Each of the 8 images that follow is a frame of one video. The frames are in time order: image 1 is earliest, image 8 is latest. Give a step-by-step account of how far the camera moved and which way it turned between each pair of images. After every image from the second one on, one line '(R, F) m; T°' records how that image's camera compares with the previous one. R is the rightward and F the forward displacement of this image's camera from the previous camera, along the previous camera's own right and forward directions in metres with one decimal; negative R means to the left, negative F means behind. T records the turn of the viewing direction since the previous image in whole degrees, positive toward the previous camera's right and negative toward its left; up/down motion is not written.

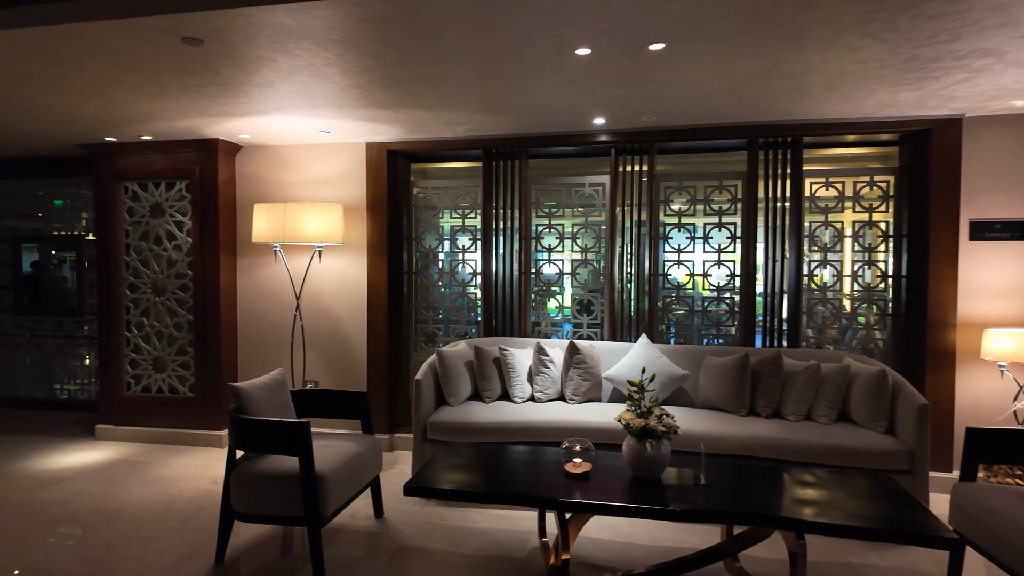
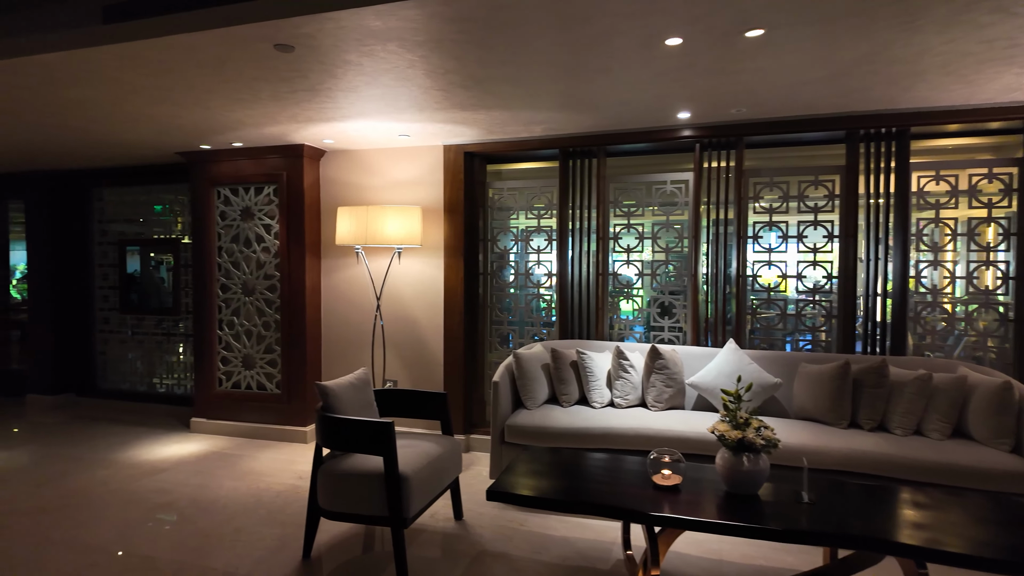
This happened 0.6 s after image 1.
(-0.1, +0.1) m; -6°
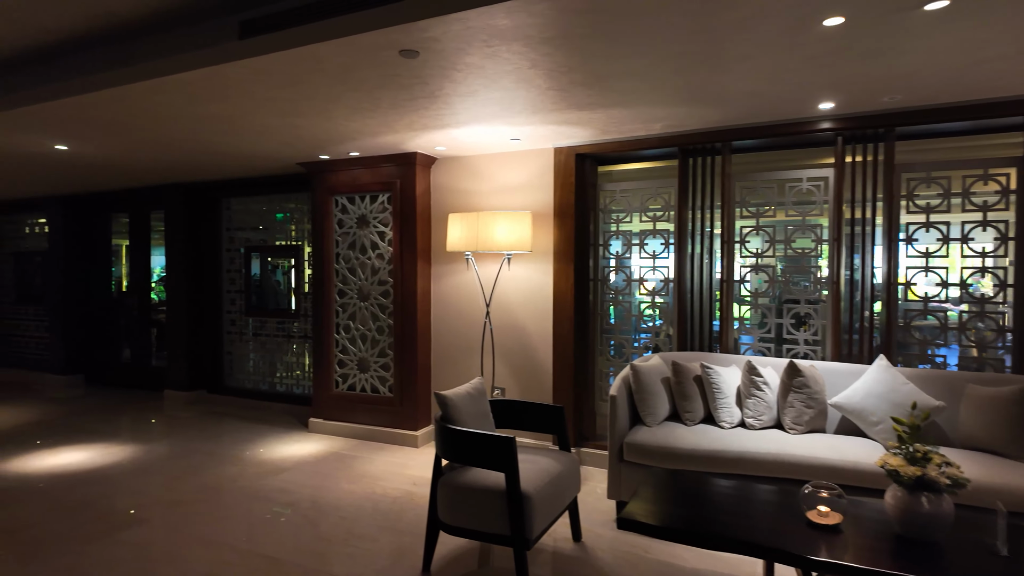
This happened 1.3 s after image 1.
(-0.2, +0.1) m; -9°
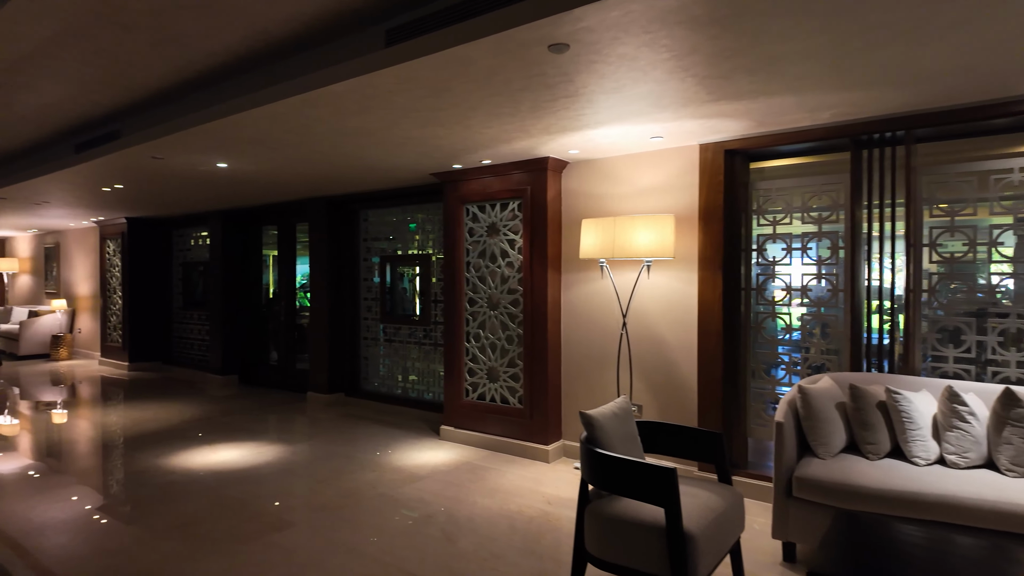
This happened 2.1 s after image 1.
(-0.2, +0.2) m; -11°
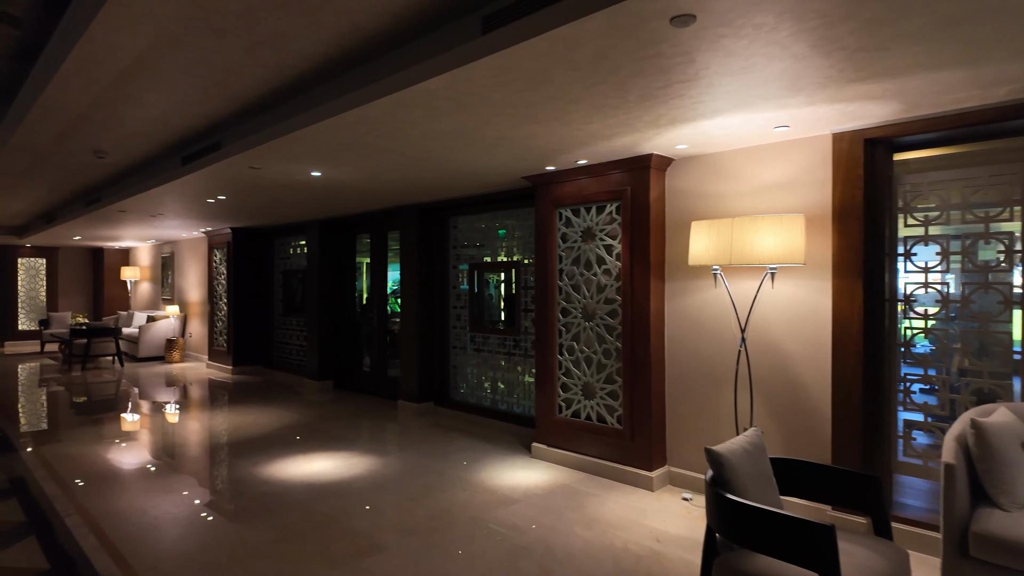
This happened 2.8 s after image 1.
(-0.1, +0.3) m; -8°
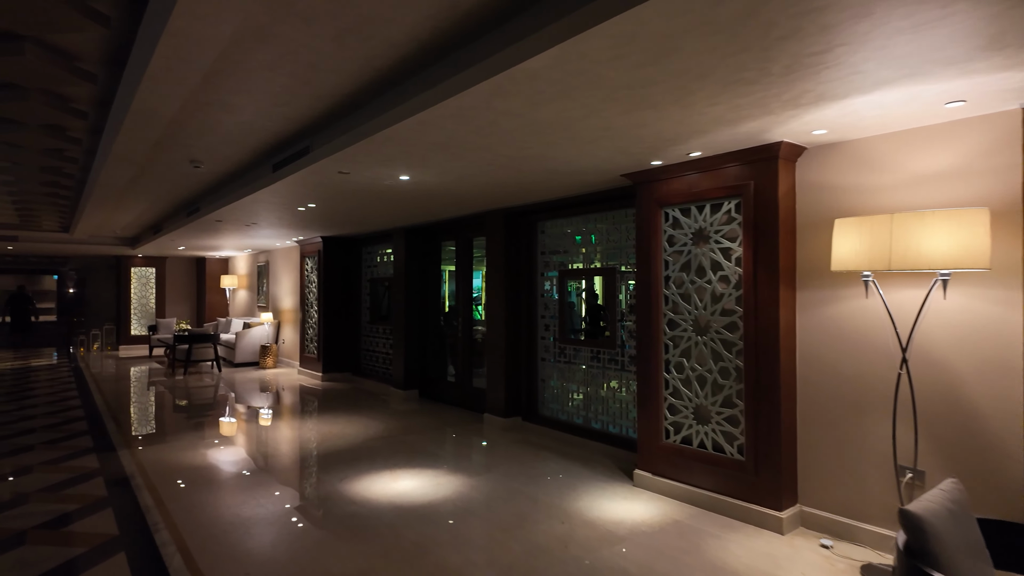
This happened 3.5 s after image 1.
(-0.1, +0.4) m; -8°
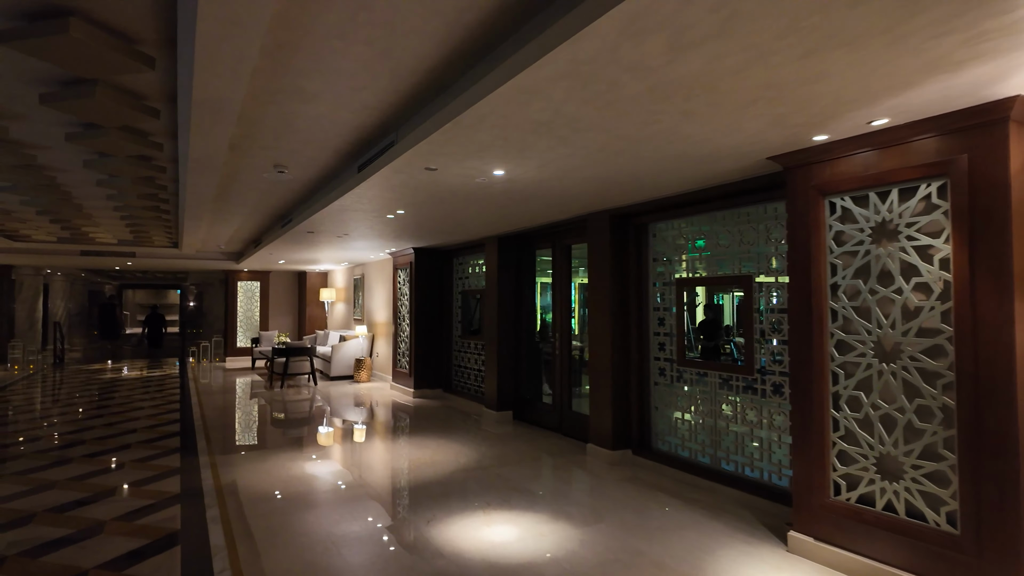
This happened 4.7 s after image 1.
(-0.1, +0.6) m; -9°
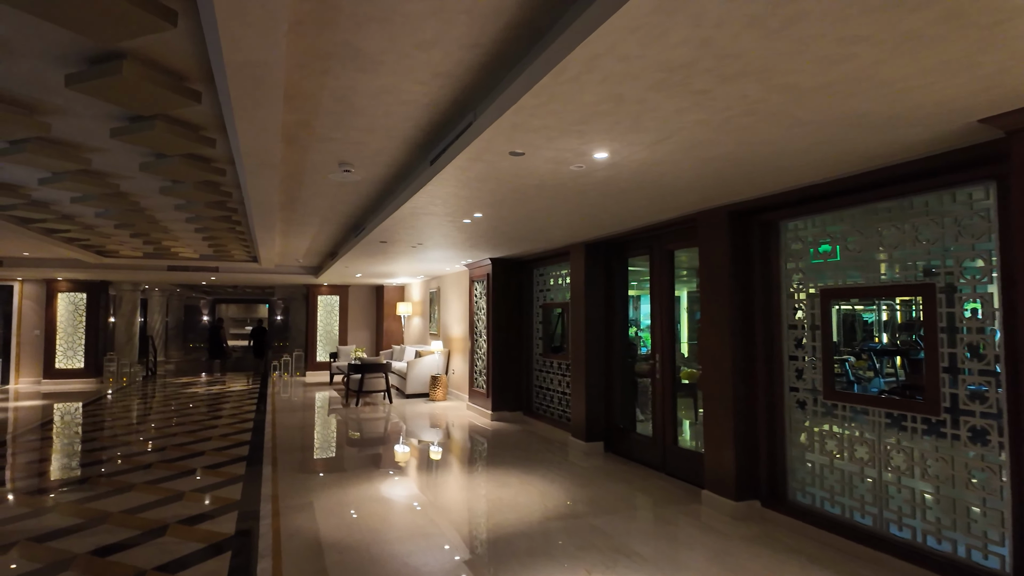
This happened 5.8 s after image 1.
(-0.1, +0.7) m; -7°
